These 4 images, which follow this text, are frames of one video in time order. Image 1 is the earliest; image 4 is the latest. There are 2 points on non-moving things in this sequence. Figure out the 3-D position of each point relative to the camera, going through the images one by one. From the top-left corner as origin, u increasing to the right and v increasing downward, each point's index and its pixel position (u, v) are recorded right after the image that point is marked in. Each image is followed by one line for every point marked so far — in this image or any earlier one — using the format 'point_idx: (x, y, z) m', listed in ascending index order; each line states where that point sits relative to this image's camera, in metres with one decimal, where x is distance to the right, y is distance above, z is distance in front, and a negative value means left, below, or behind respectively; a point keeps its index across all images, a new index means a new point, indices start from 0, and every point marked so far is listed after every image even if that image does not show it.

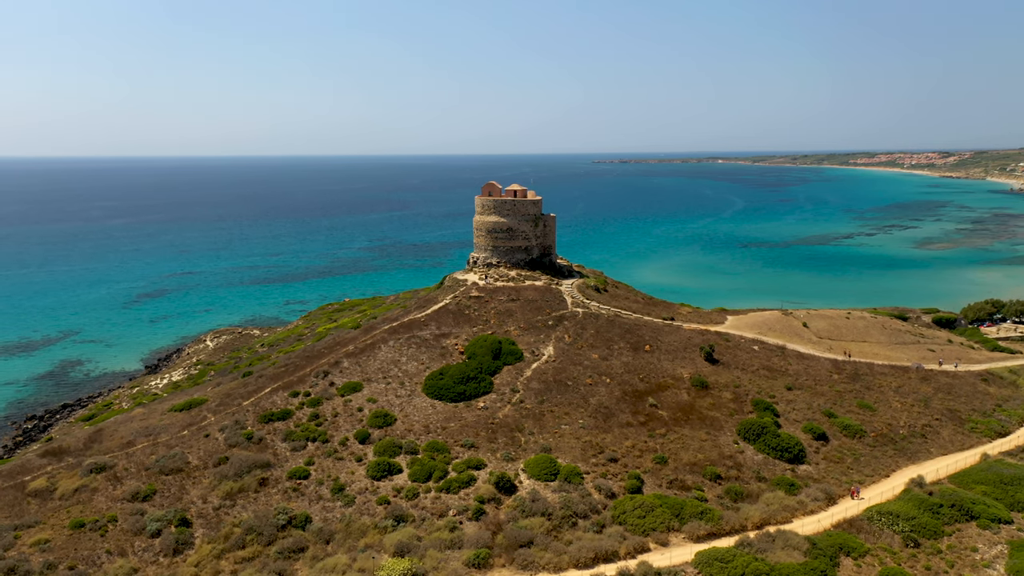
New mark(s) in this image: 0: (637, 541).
0: (+4.4, -9.1, +20.0) m
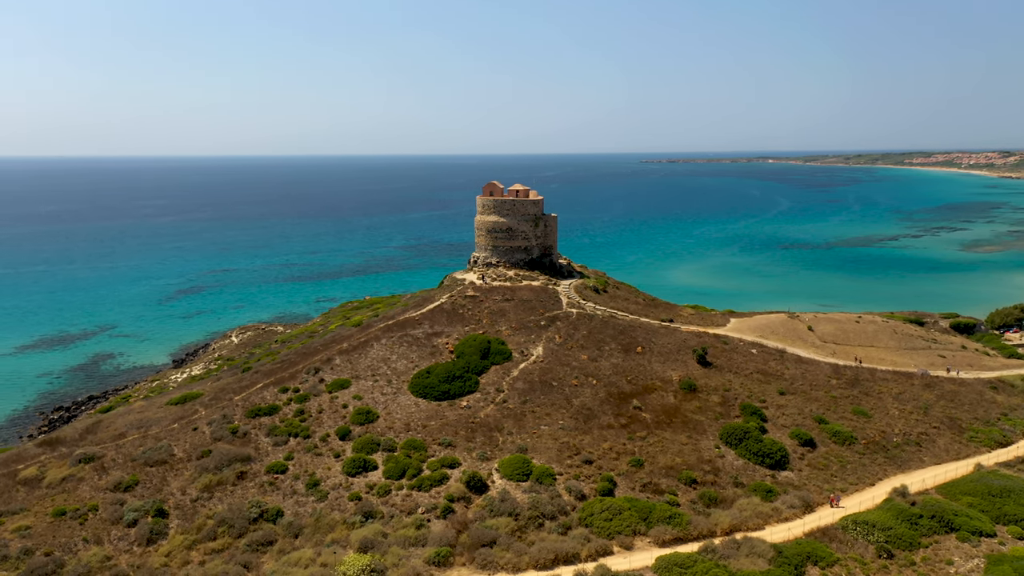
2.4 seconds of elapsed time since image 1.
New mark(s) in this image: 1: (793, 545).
0: (+3.1, -9.1, +19.8) m
1: (+9.9, -9.0, +19.7) m
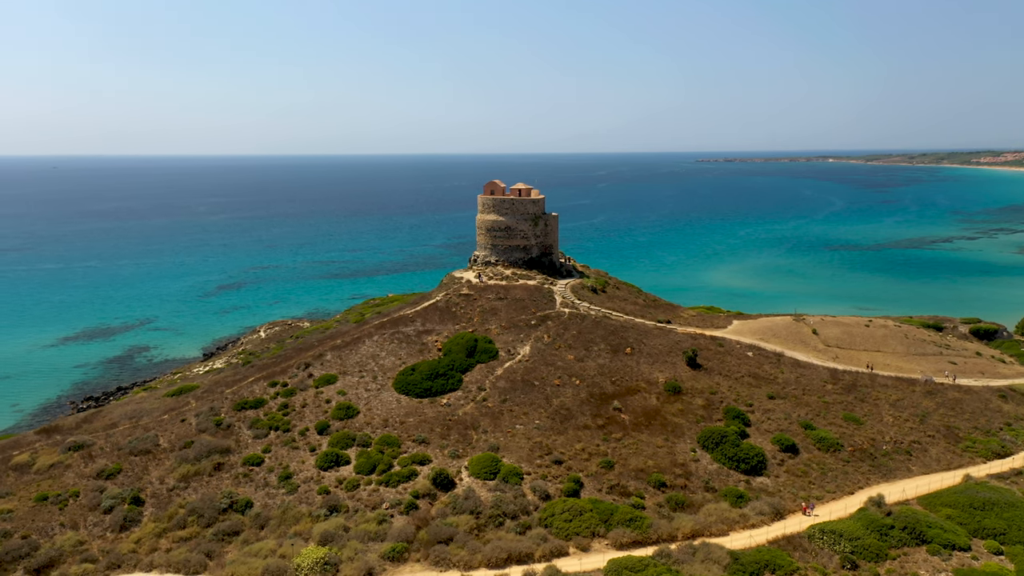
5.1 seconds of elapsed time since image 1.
0: (+1.5, -9.1, +19.7) m
1: (+8.3, -9.1, +19.2) m
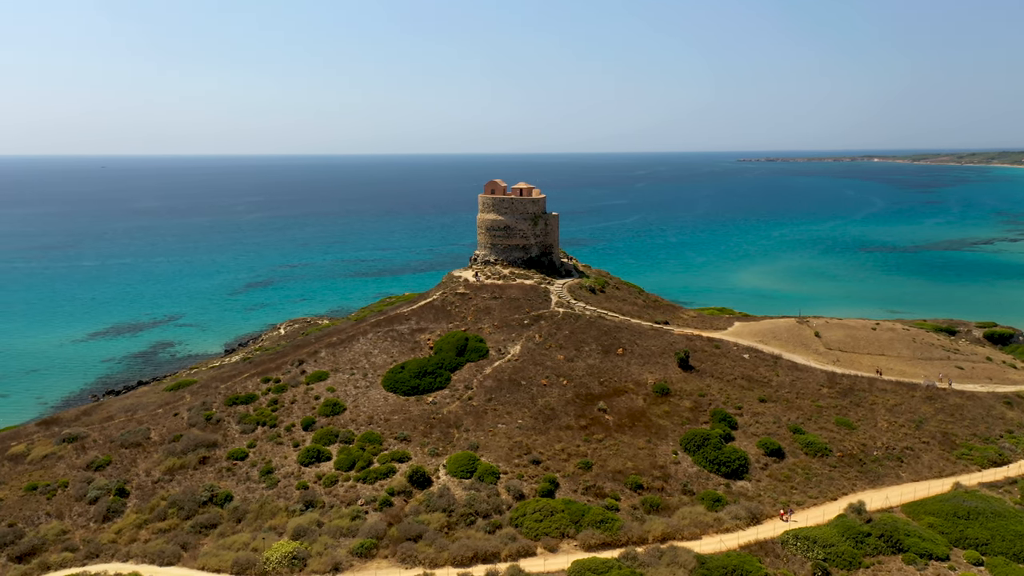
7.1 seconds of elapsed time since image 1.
0: (+0.4, -9.0, +19.7) m
1: (+7.1, -9.1, +19.0) m
